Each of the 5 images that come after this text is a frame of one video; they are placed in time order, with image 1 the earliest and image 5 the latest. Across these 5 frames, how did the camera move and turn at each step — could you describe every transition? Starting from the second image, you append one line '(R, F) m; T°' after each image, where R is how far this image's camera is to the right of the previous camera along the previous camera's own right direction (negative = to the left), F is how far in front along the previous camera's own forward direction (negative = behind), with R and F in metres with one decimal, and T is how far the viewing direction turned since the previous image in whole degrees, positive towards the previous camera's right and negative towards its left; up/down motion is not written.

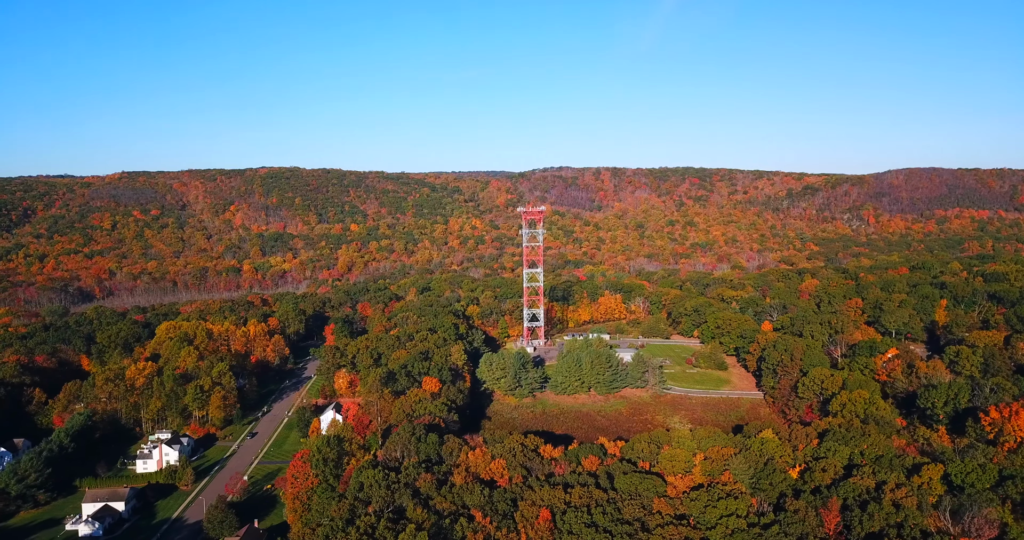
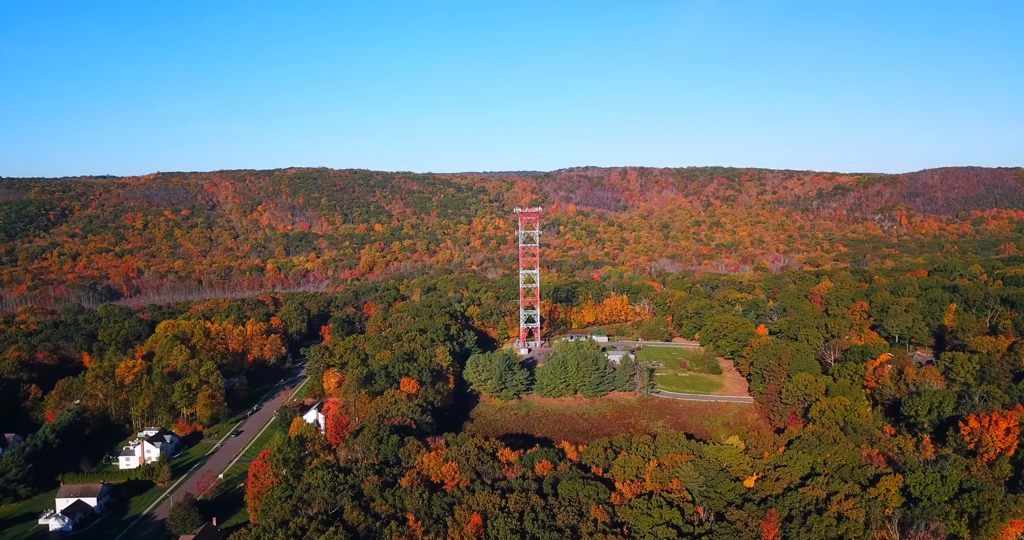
(+2.8, +0.3) m; -2°
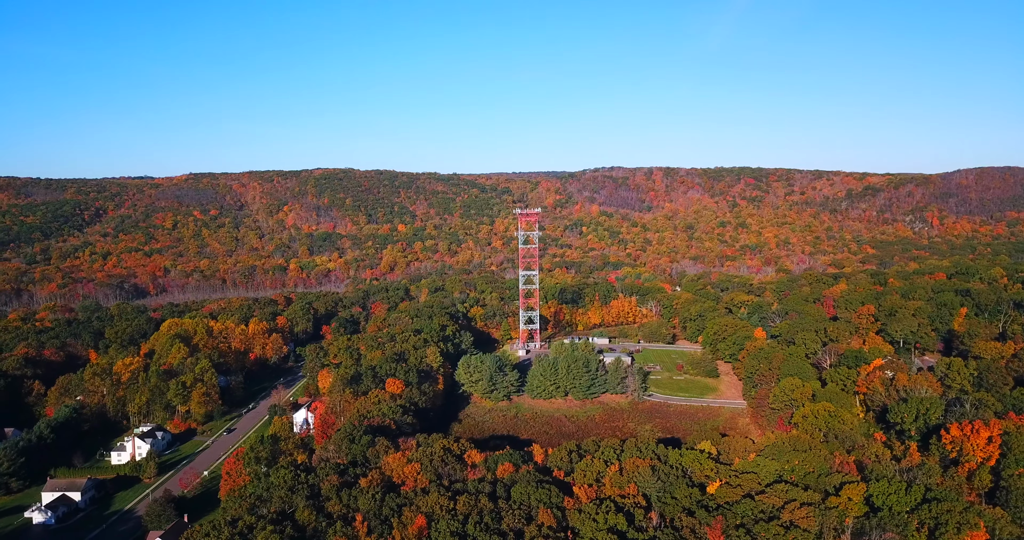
(+2.3, +0.1) m; -2°
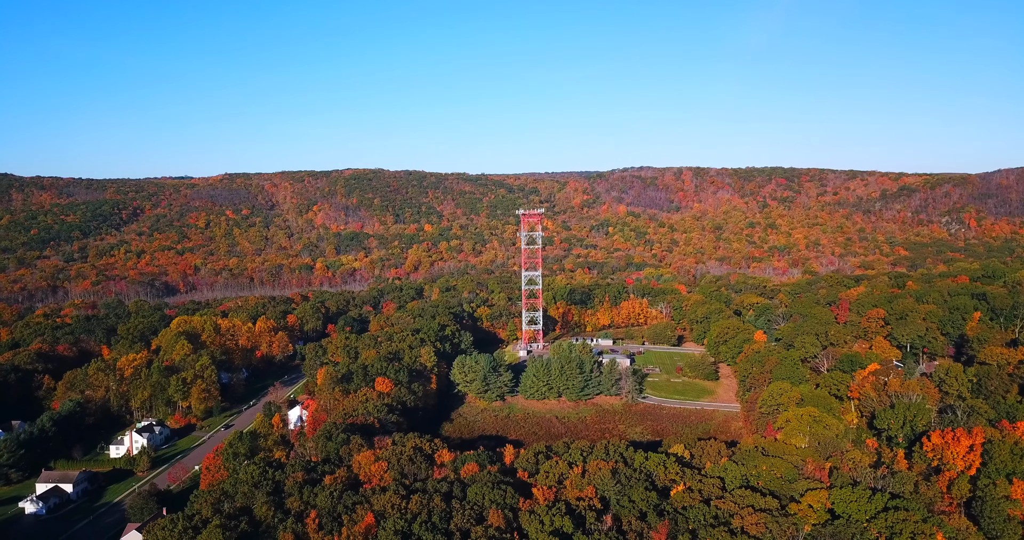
(+2.3, 0.0) m; -2°
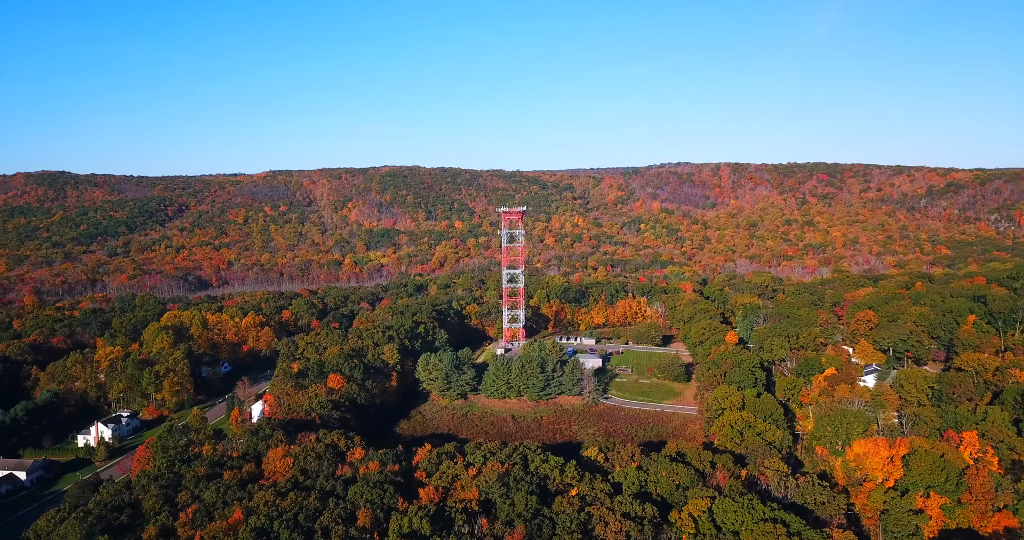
(+5.1, +0.2) m; -3°
